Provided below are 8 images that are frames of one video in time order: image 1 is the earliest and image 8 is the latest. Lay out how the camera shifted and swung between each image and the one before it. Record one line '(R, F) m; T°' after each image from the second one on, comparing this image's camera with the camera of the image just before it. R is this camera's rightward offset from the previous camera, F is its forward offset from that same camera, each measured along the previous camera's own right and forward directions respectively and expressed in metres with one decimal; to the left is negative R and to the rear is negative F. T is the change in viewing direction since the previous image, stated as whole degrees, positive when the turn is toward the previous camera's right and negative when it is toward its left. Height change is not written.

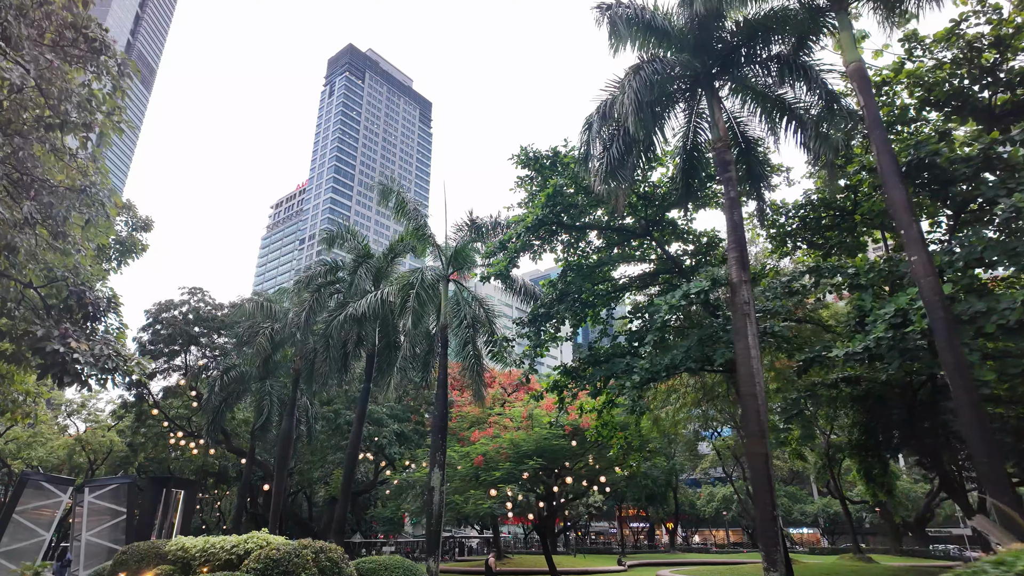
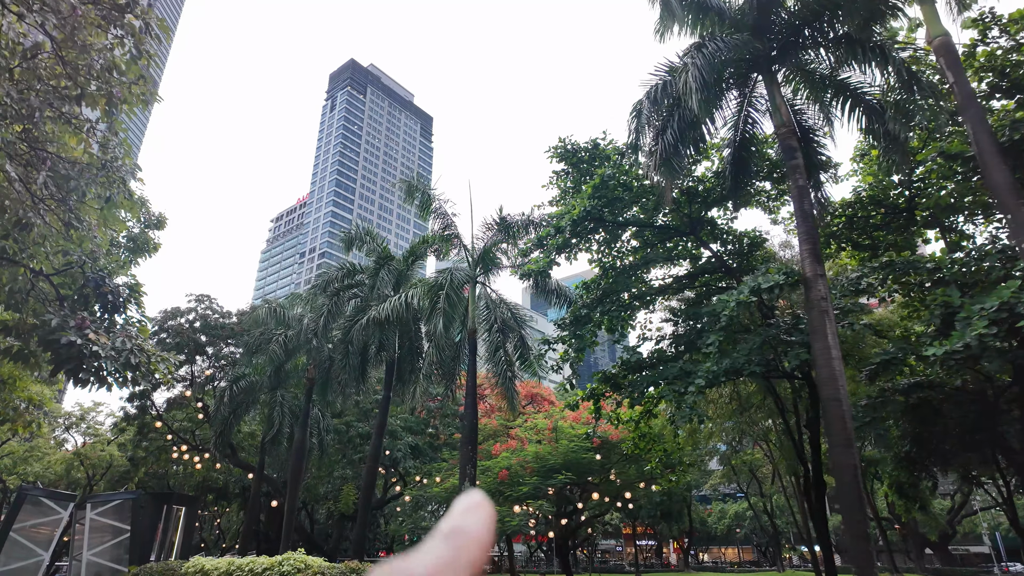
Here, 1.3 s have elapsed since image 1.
(-0.8, +0.8) m; 0°
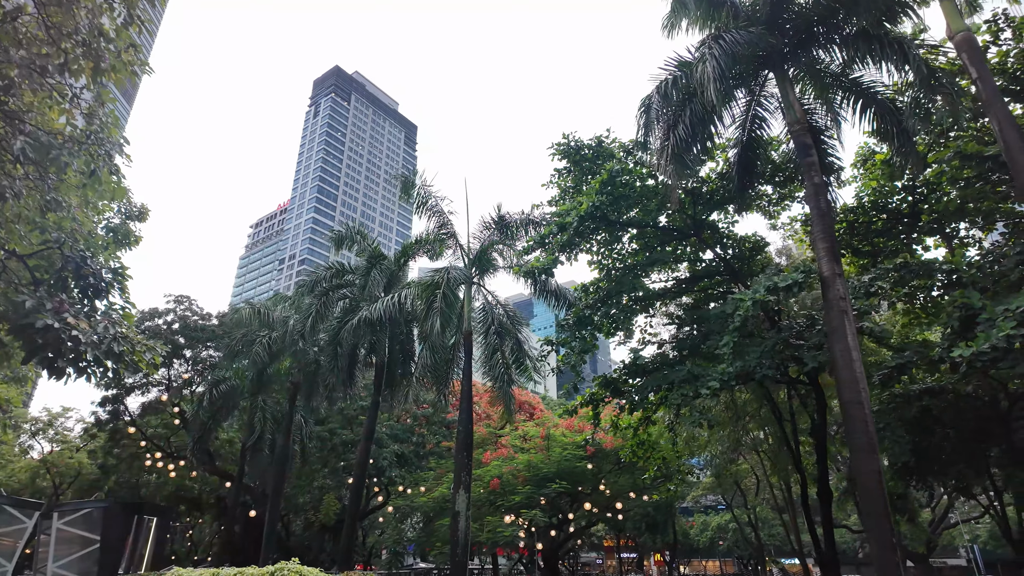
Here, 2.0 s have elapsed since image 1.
(-0.4, +0.4) m; +2°
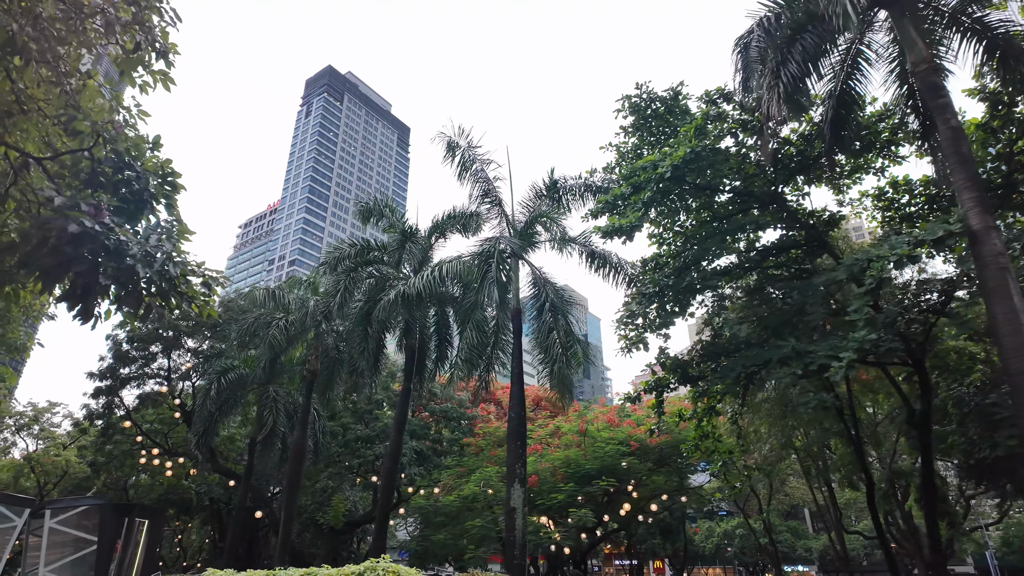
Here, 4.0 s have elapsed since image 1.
(-1.3, +1.3) m; +1°
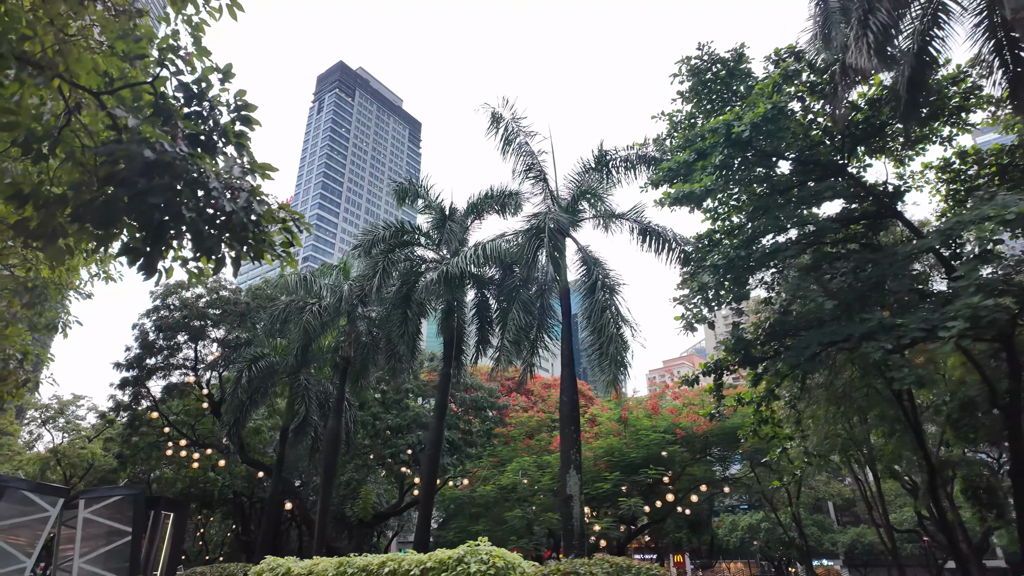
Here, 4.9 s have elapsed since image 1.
(-0.7, +0.5) m; -1°
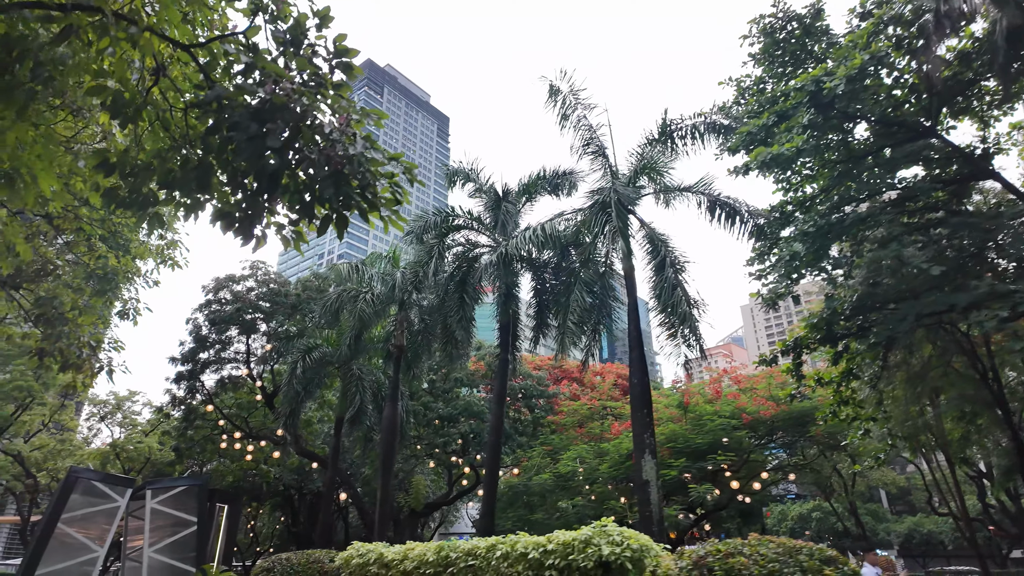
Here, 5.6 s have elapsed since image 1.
(-0.6, +0.3) m; -3°
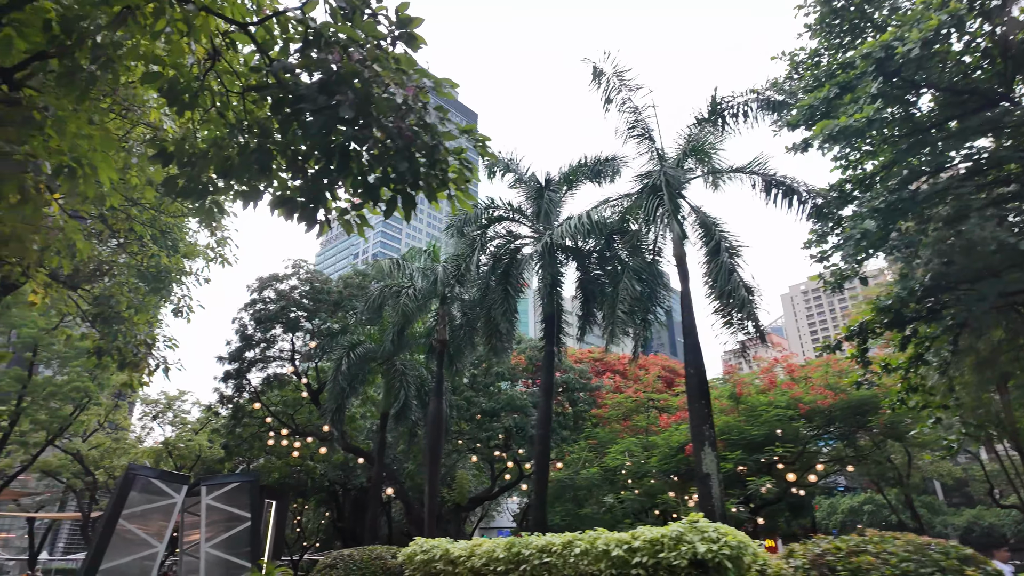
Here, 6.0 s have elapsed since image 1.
(-0.3, +0.2) m; -3°
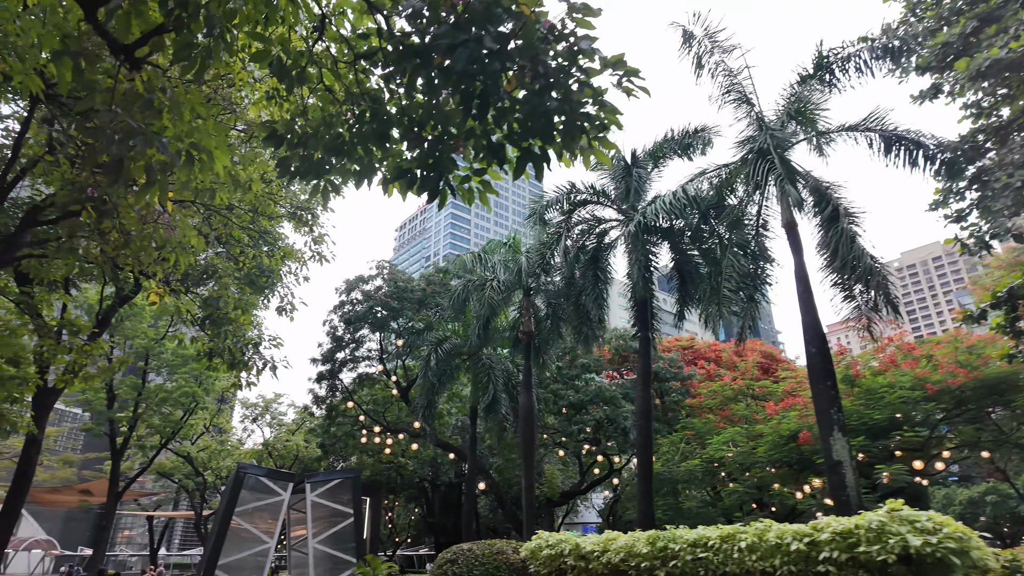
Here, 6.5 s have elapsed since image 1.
(-0.4, +0.3) m; -7°
